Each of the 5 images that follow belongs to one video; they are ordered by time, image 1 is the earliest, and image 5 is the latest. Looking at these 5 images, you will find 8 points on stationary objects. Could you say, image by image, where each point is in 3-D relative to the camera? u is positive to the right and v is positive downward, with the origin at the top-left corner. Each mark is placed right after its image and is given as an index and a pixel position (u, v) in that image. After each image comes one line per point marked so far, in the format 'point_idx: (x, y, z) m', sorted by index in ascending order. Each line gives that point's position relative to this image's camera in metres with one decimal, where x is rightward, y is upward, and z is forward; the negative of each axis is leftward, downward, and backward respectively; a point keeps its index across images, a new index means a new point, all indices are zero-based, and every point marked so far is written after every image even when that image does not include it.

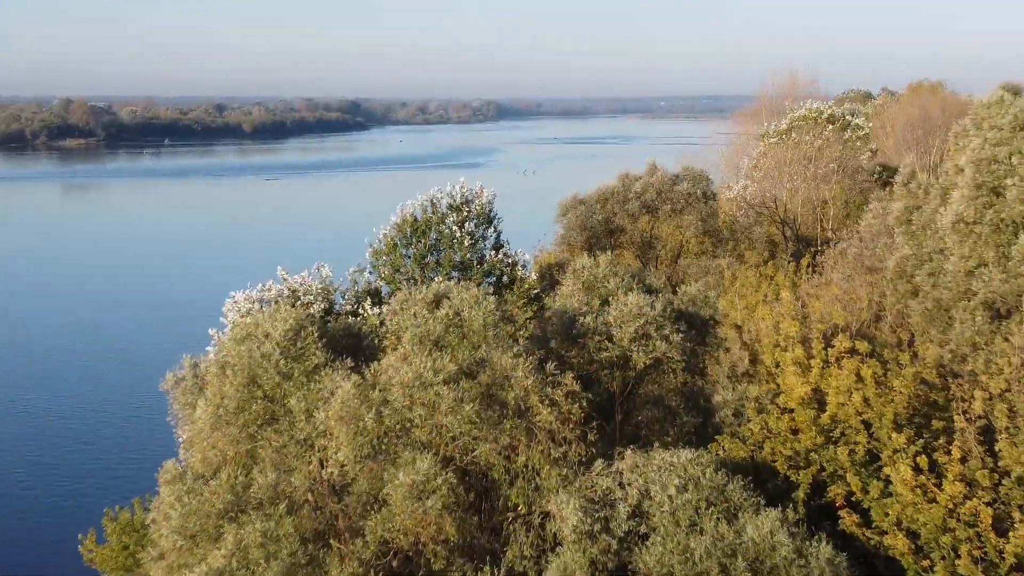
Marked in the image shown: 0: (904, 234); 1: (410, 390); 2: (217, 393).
0: (+5.0, +0.7, +14.0) m
1: (-0.9, -0.9, +9.9) m
2: (-2.9, -1.0, +10.7) m
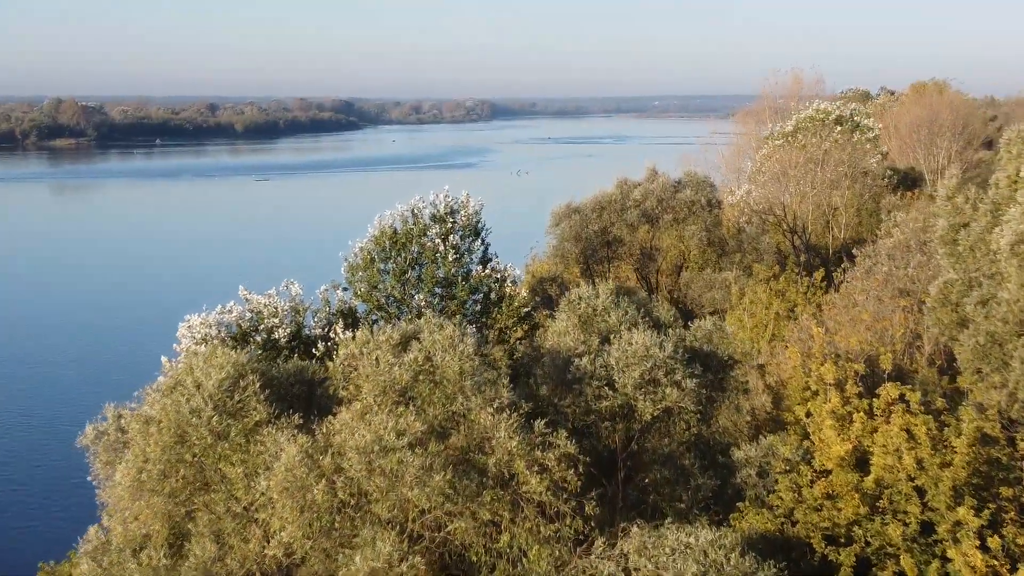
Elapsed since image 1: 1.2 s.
0: (+4.8, +0.4, +12.2) m
1: (-1.1, -1.2, +8.1) m
2: (-3.0, -1.3, +8.9) m
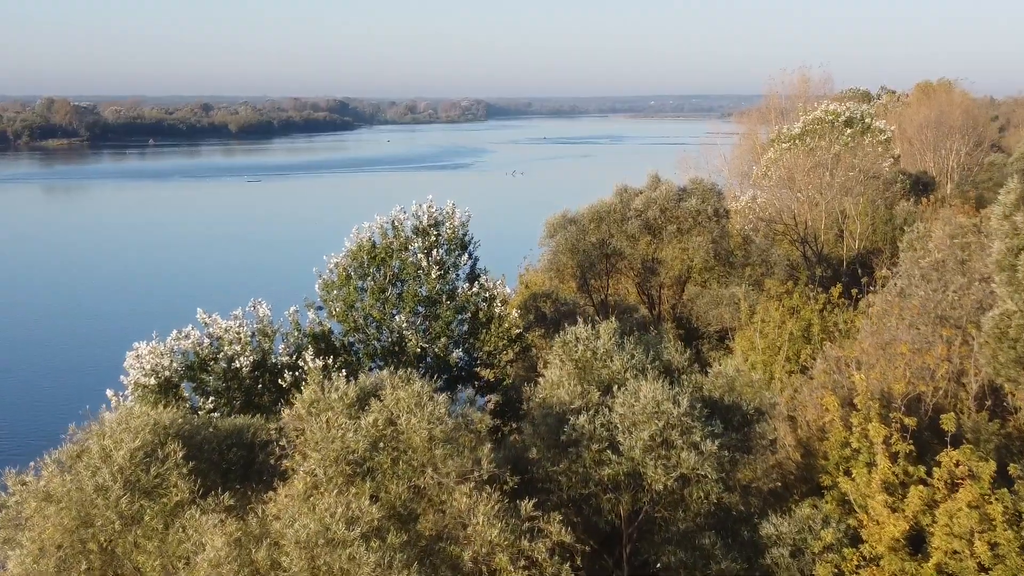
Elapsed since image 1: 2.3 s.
0: (+4.7, +0.1, +10.6) m
1: (-1.2, -1.5, +6.5) m
2: (-3.1, -1.7, +7.3) m
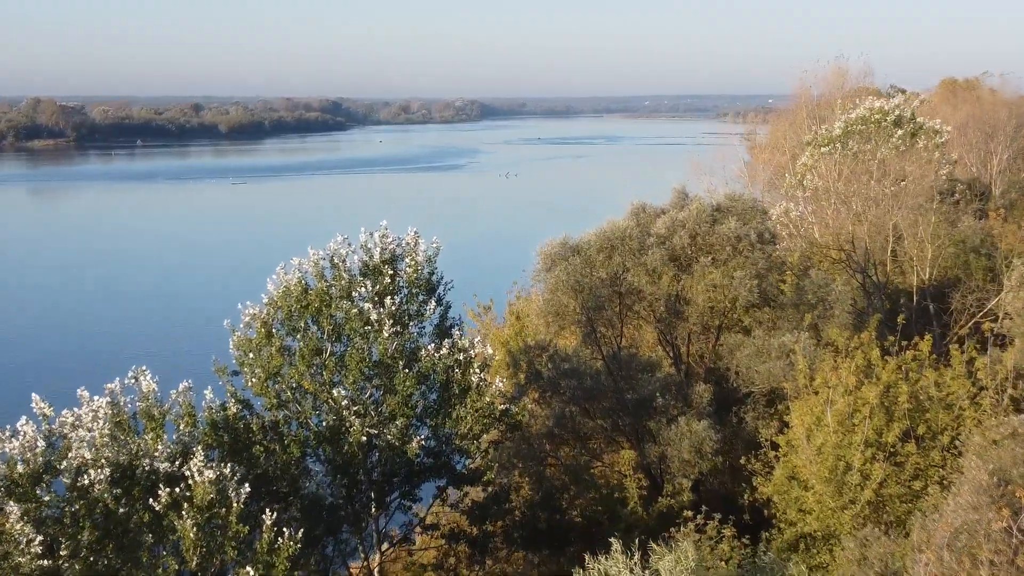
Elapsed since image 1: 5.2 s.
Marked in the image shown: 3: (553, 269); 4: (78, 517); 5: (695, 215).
0: (+4.5, -0.6, +6.0) m
1: (-1.3, -2.2, +1.8) m
2: (-3.3, -2.3, +2.6) m
3: (+0.7, +0.3, +16.2) m
4: (-3.9, -2.0, +9.9) m
5: (+2.7, +1.1, +16.4) m
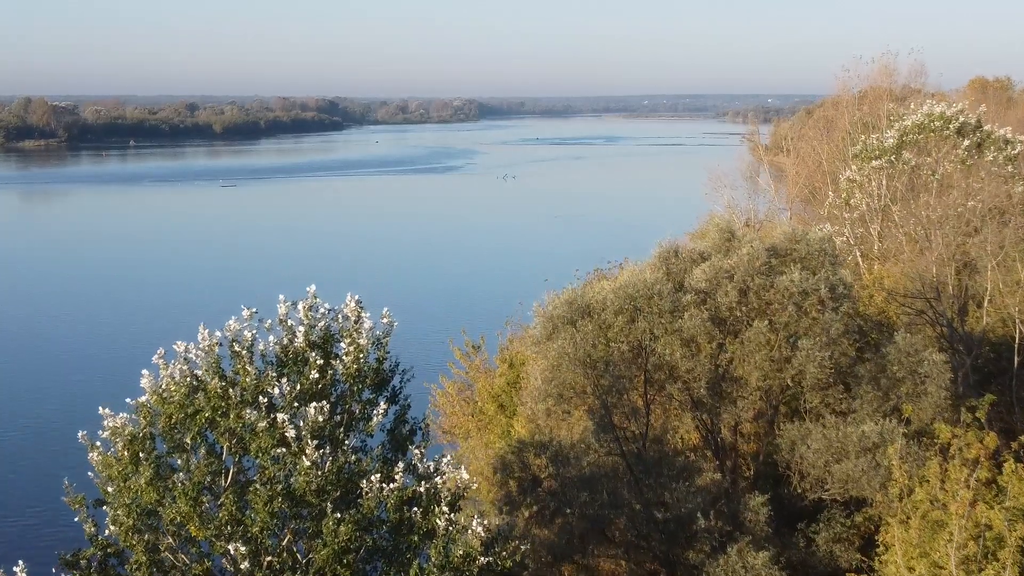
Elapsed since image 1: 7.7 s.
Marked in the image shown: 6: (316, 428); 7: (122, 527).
0: (+4.4, -1.4, +2.0) m
1: (-1.4, -3.0, -2.2) m
2: (-3.4, -3.1, -1.4) m
3: (+0.5, -0.5, +12.2) m
4: (-4.0, -2.8, +5.8) m
5: (+2.6, +0.3, +12.4) m
6: (-1.5, -1.1, +8.6) m
7: (-3.0, -1.8, +8.2) m
